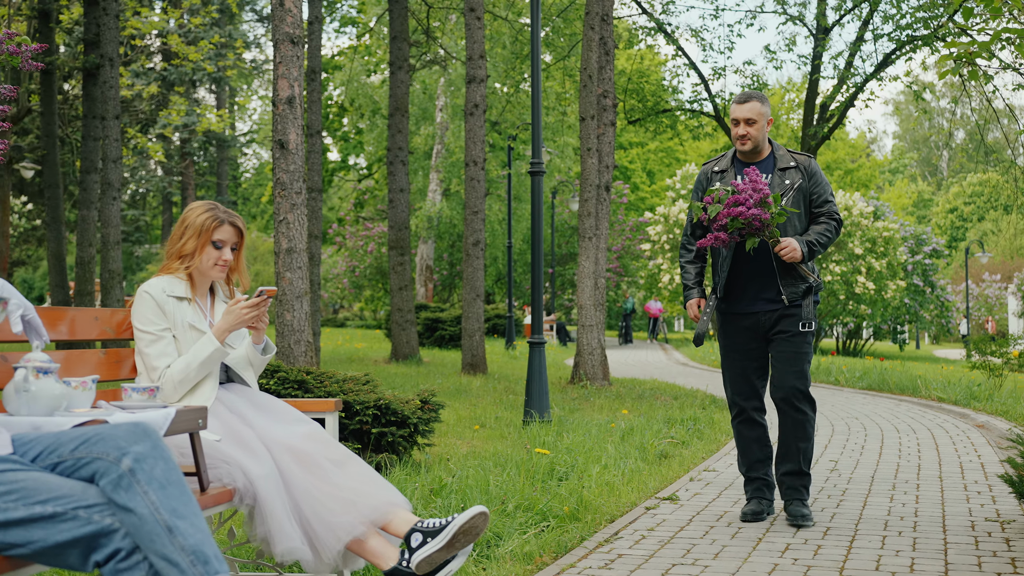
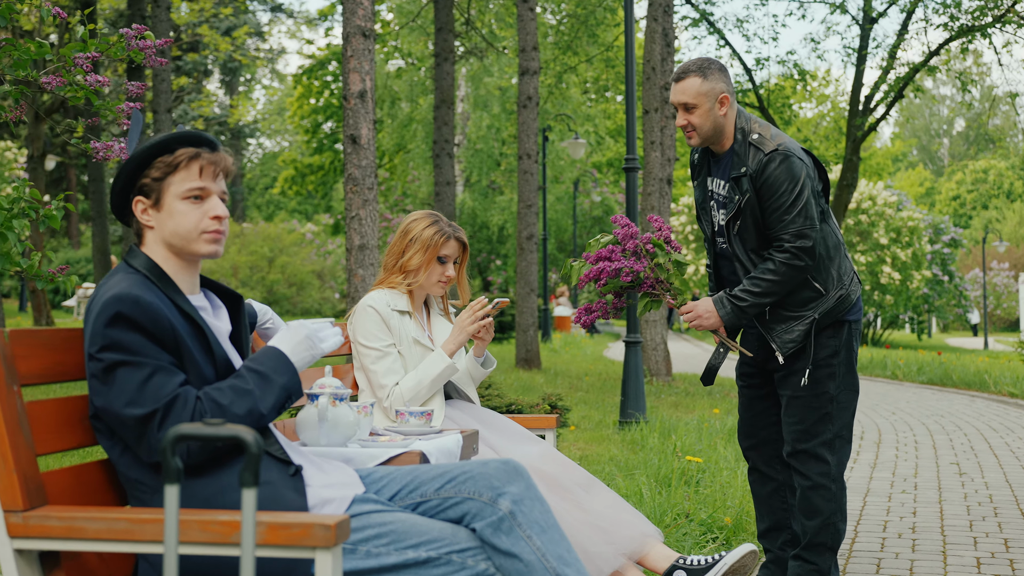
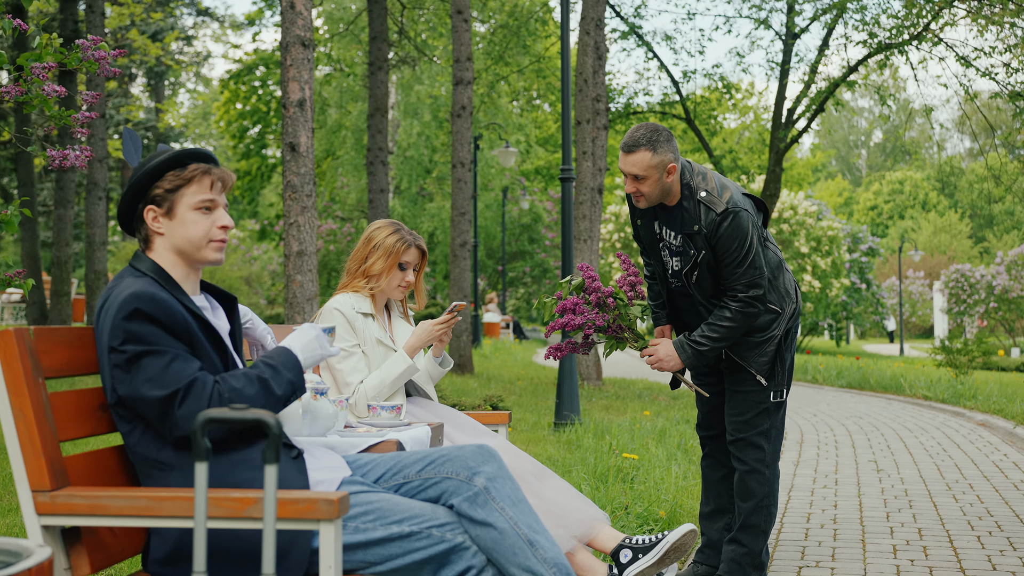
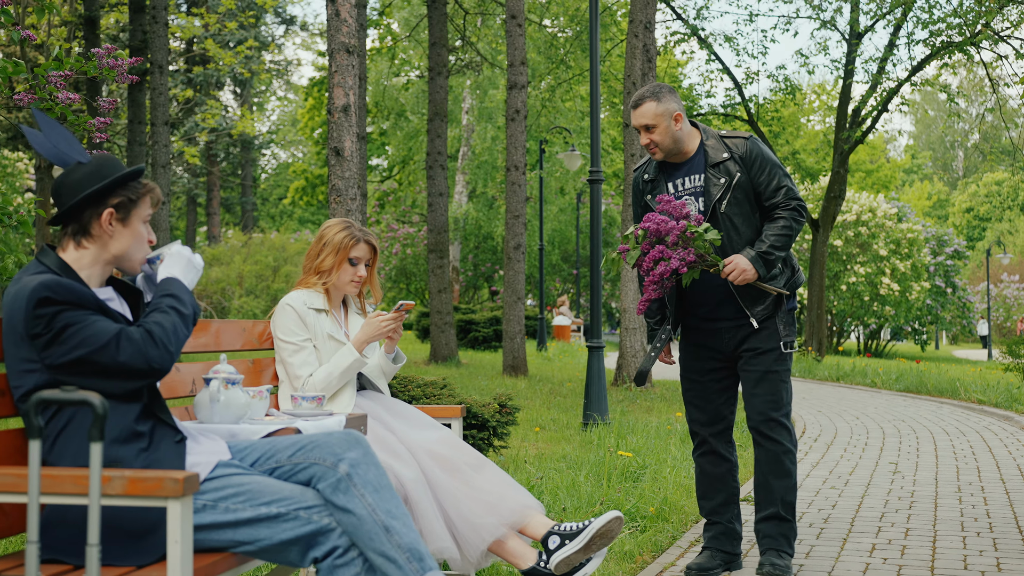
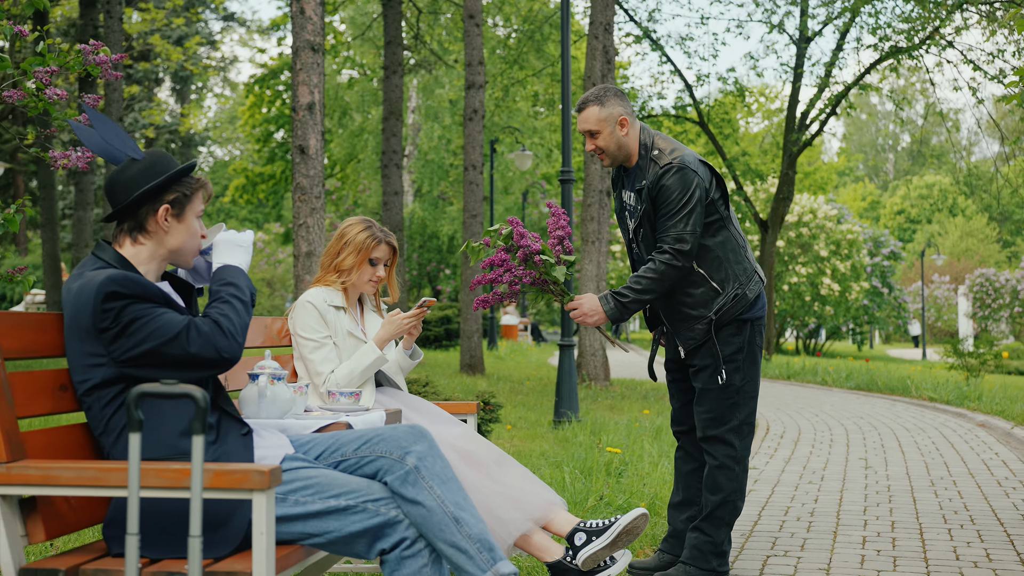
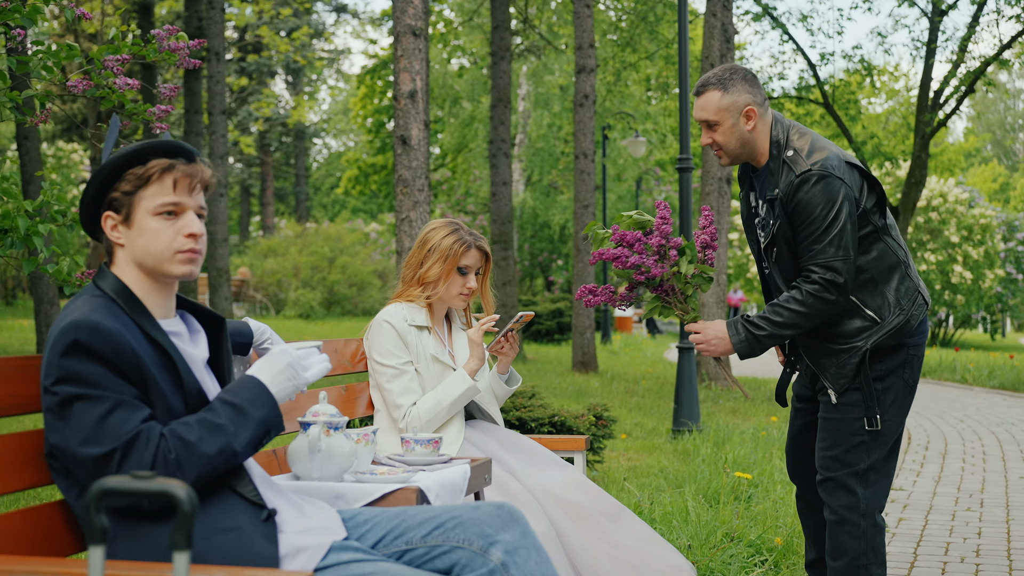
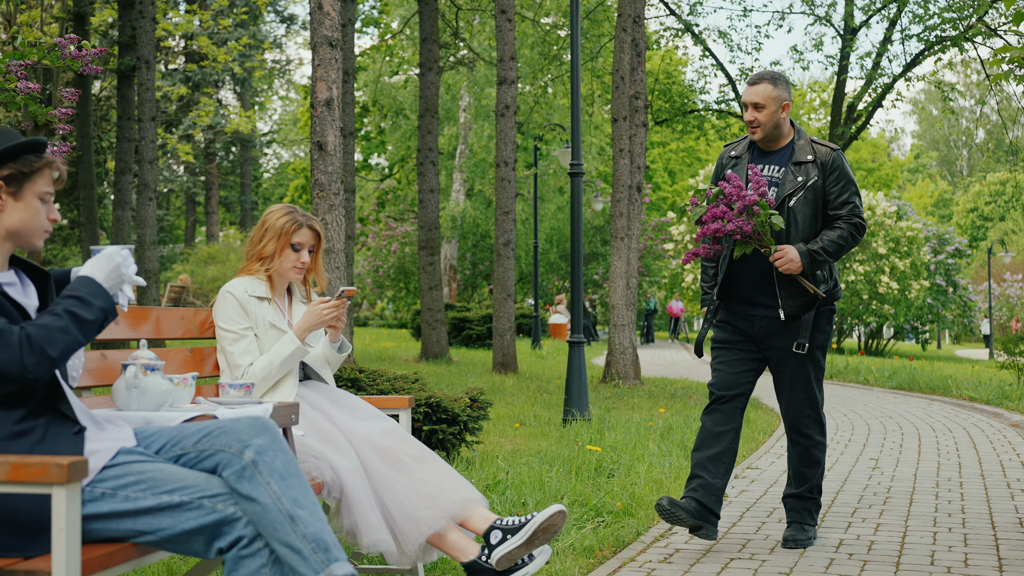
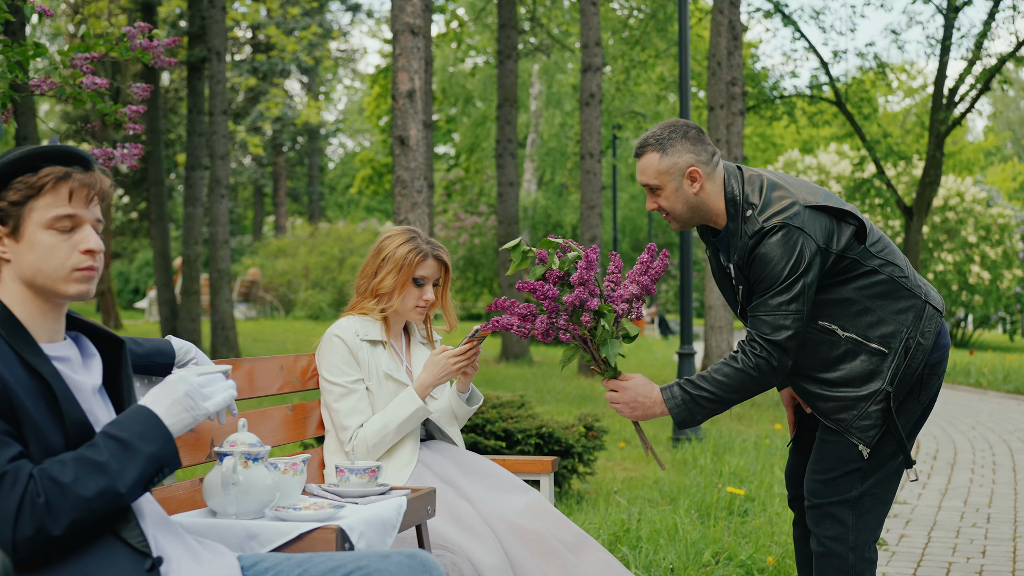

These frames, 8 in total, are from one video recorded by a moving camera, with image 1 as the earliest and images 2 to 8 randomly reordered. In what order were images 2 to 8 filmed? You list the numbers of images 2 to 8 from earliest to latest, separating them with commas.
7, 4, 5, 3, 2, 6, 8
